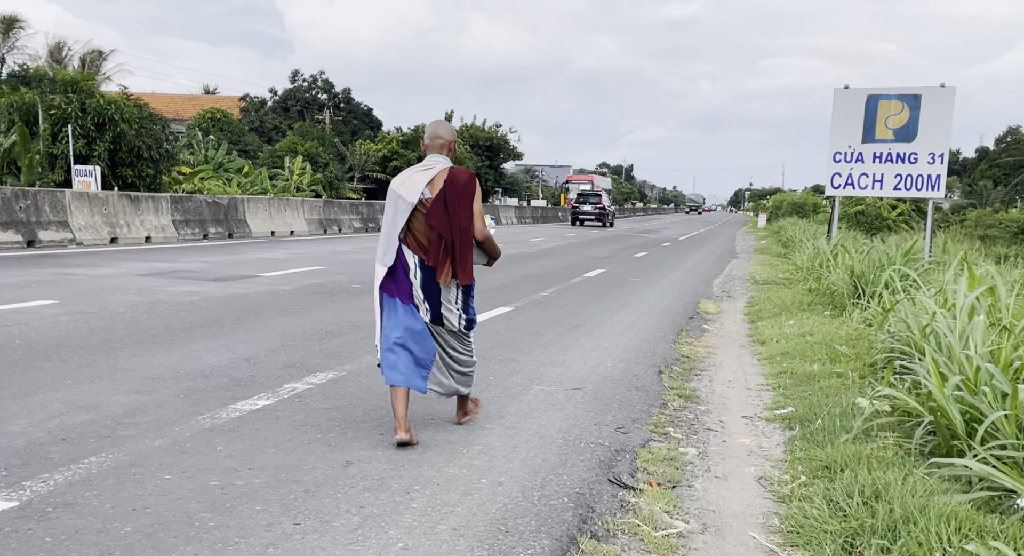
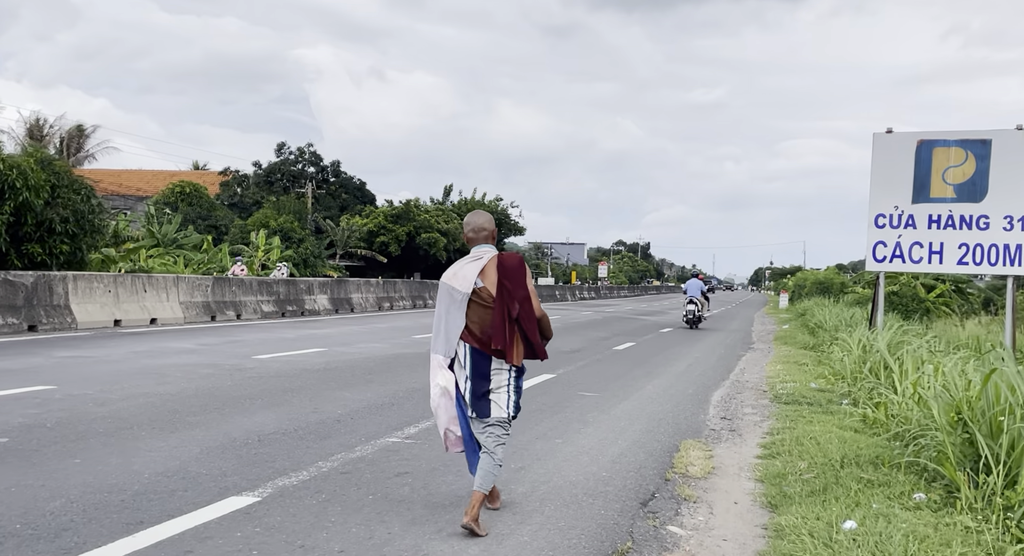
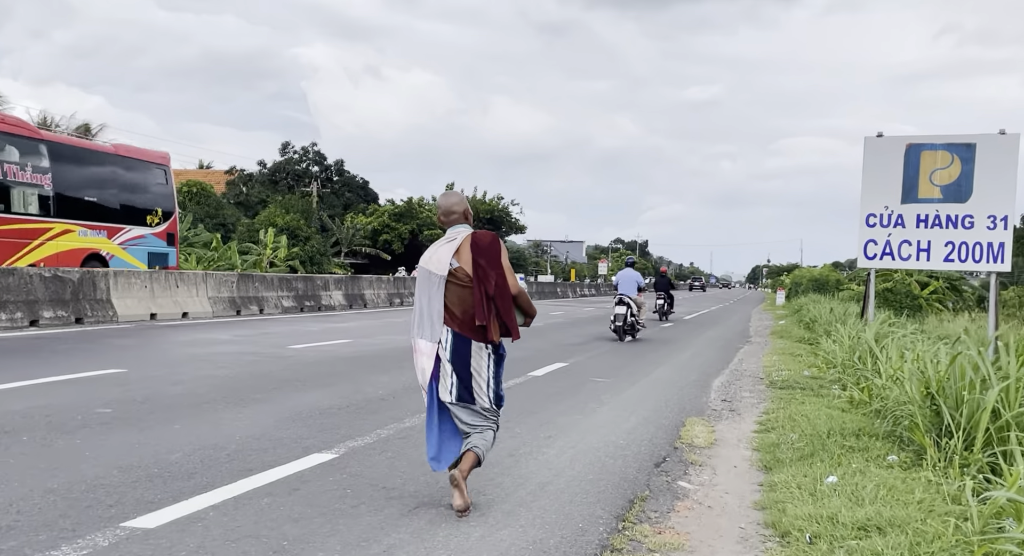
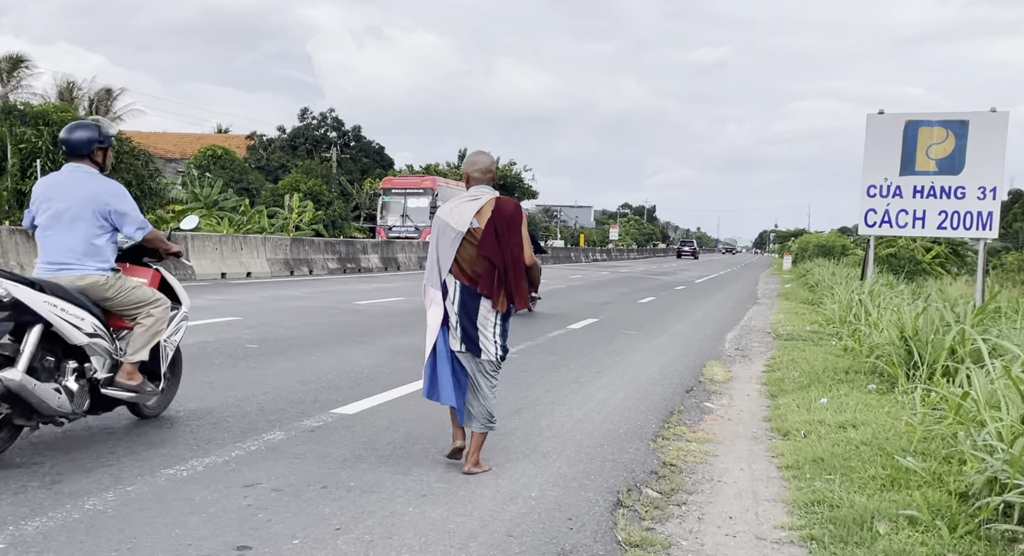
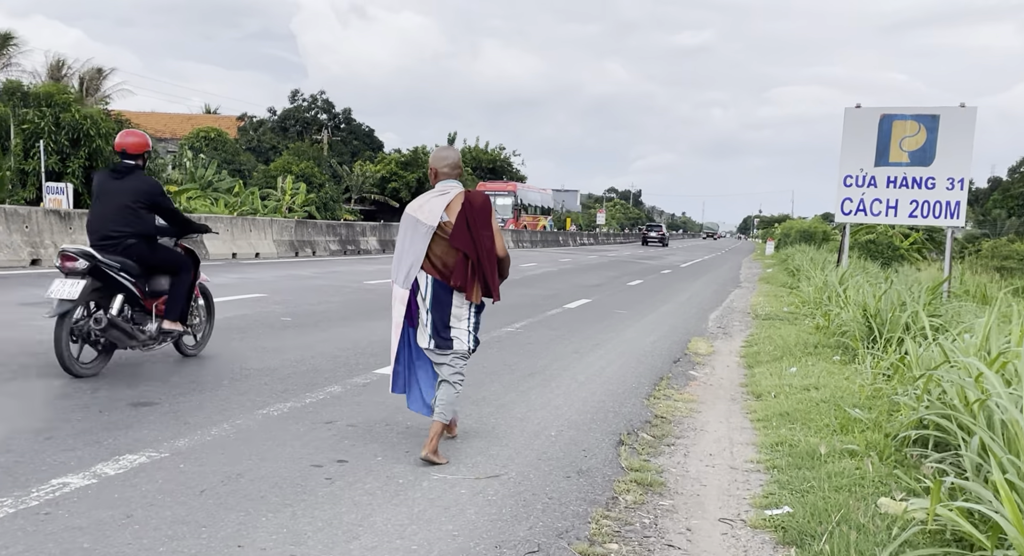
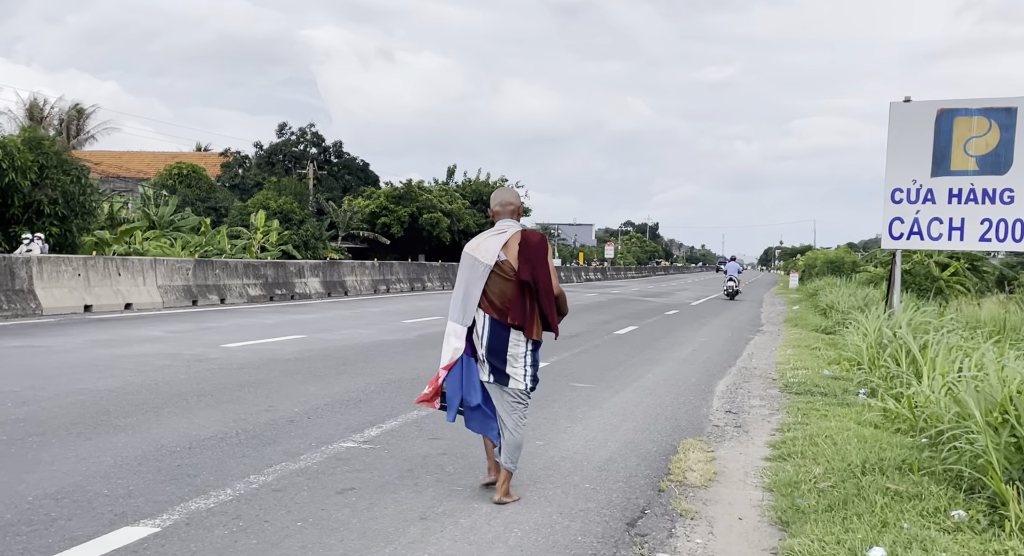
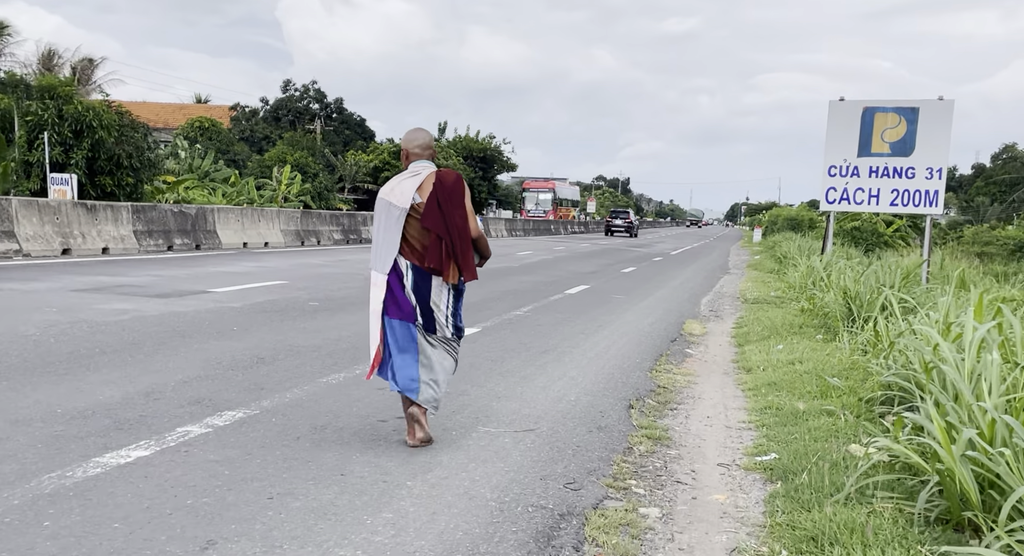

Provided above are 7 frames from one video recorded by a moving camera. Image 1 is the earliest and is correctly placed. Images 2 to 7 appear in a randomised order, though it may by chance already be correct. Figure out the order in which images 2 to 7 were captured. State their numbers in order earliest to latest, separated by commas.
7, 5, 4, 3, 2, 6
